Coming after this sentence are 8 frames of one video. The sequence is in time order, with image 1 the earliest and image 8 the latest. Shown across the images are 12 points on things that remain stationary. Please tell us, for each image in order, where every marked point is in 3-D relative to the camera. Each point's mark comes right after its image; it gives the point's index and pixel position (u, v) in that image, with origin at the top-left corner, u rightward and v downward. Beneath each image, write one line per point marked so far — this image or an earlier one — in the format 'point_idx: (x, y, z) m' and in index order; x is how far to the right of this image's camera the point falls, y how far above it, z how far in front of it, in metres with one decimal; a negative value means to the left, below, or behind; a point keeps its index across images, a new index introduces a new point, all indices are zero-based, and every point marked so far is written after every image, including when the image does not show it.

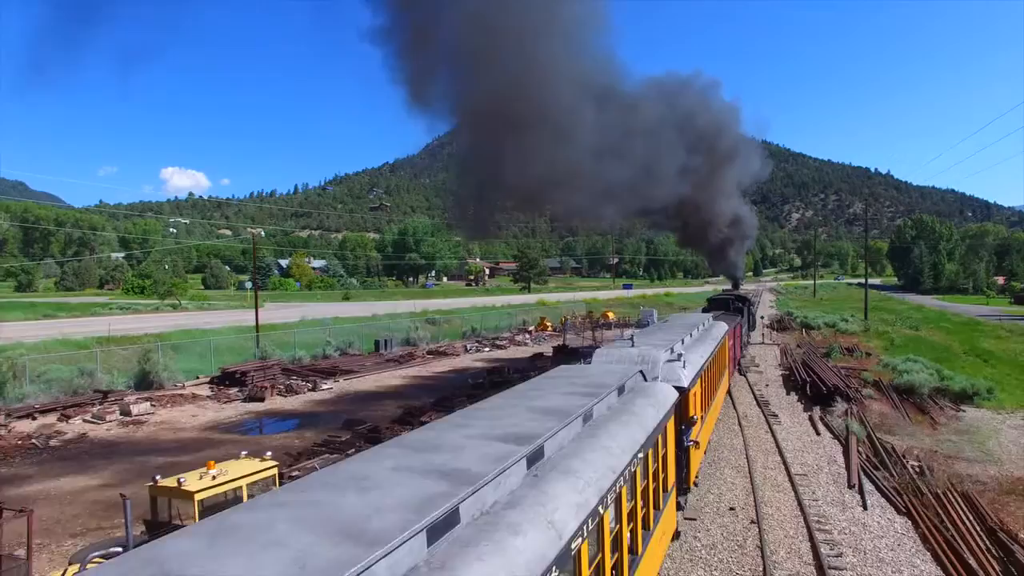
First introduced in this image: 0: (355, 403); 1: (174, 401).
0: (-4.1, -3.0, +16.2) m
1: (-9.0, -3.0, +16.7) m
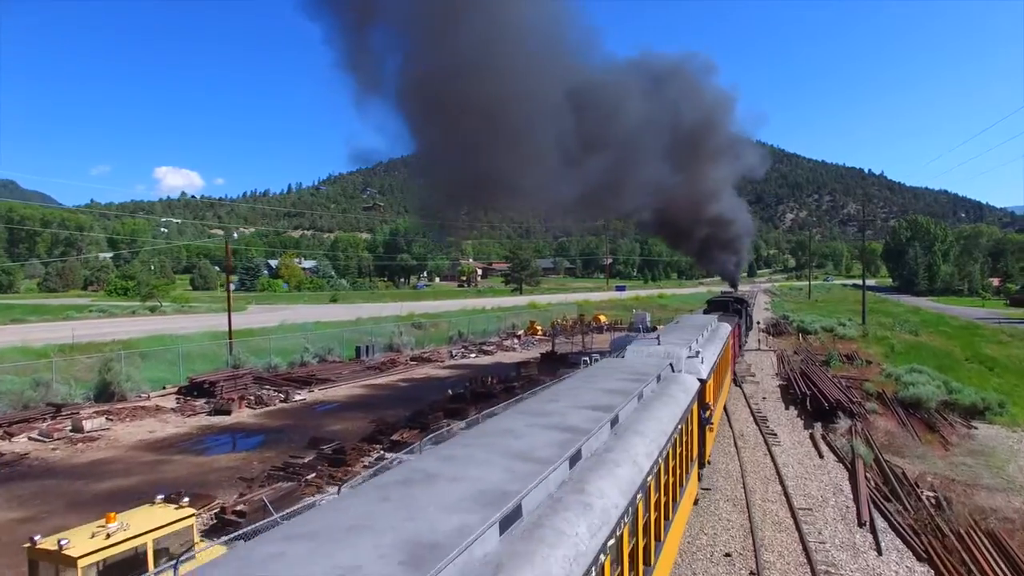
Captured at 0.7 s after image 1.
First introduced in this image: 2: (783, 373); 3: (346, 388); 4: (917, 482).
0: (-4.5, -3.1, +15.2) m
1: (-9.4, -3.2, +15.6) m
2: (+7.8, -2.5, +18.1) m
3: (-5.2, -3.1, +19.9) m
4: (+5.8, -2.8, +9.0) m
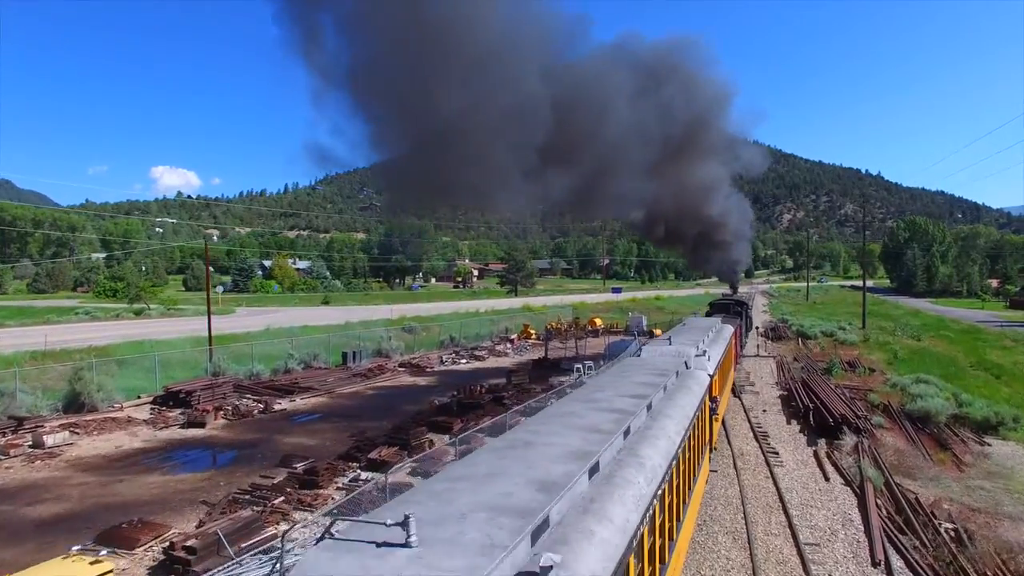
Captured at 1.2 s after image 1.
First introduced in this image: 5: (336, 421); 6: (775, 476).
0: (-4.8, -3.3, +14.5) m
1: (-9.7, -3.3, +14.8) m
2: (+7.5, -2.6, +17.4) m
3: (-5.5, -3.3, +19.1) m
4: (+5.6, -2.9, +8.3) m
5: (-4.3, -3.3, +15.5) m
6: (+4.0, -2.9, +9.6) m
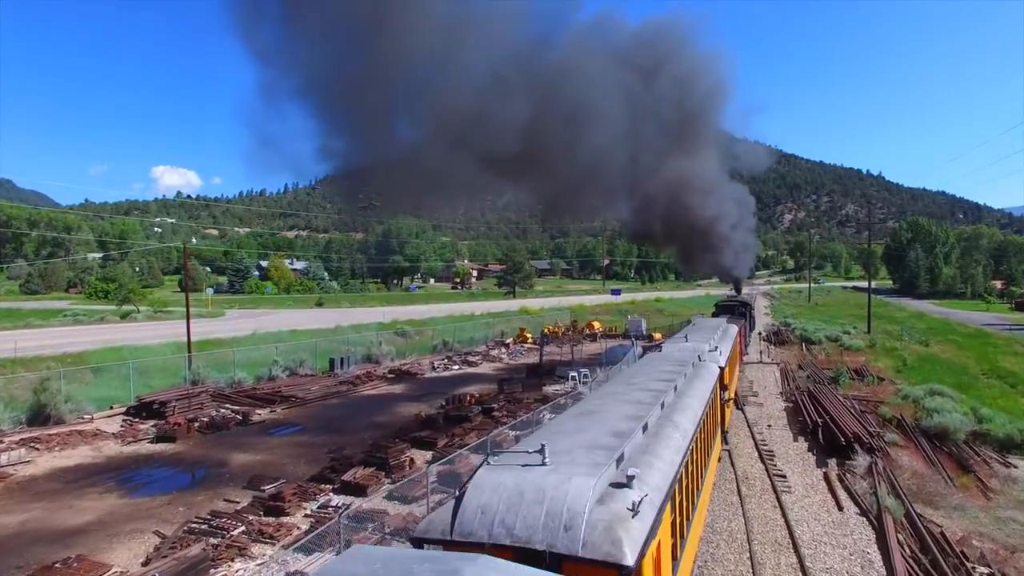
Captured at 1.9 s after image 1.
0: (-5.0, -3.4, +13.6) m
1: (-9.9, -3.4, +14.0) m
2: (+7.2, -2.8, +16.6) m
3: (-5.8, -3.4, +18.2) m
4: (+5.3, -3.1, +7.4) m
5: (-4.6, -3.4, +14.6) m
6: (+3.8, -3.0, +8.7) m
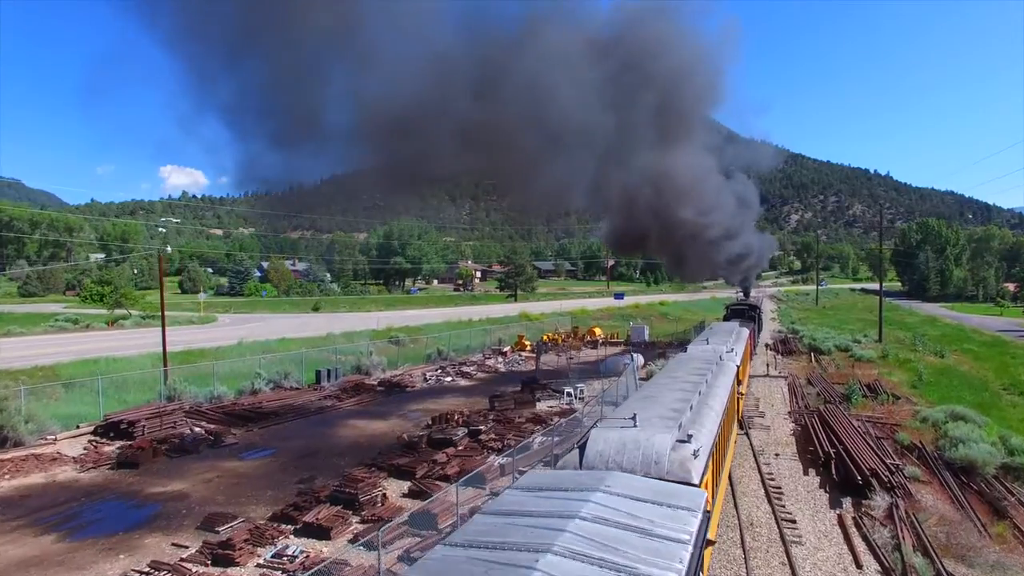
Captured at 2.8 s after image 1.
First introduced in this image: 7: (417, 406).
0: (-5.3, -3.7, +12.6) m
1: (-10.2, -3.7, +13.0) m
2: (+7.0, -3.1, +15.5) m
3: (-6.0, -3.7, +17.3) m
4: (+5.0, -3.4, +6.4) m
5: (-4.9, -3.7, +13.6) m
6: (+3.4, -3.3, +7.6) m
7: (-2.9, -3.6, +19.3) m
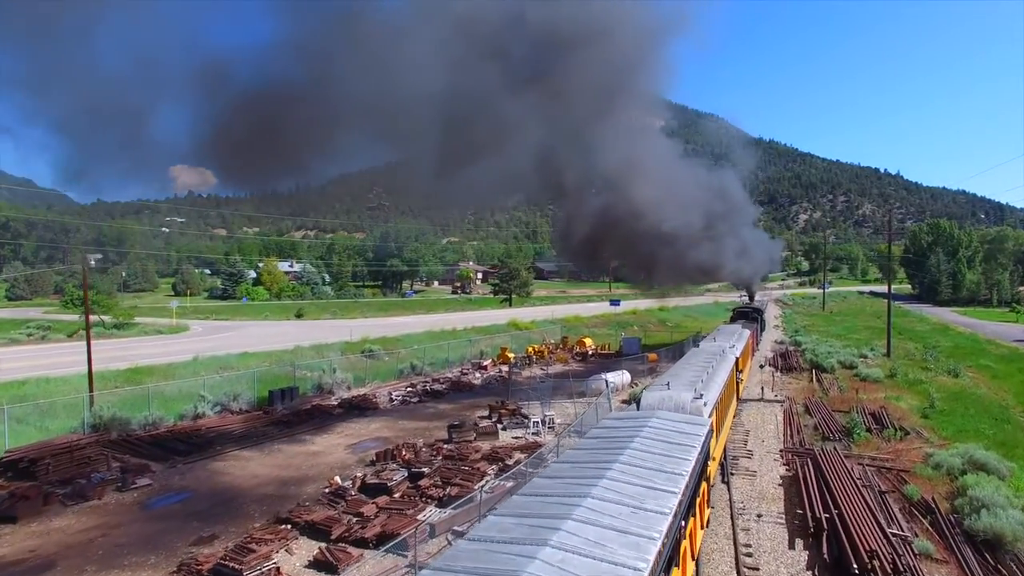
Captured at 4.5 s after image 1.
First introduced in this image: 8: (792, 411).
0: (-6.4, -4.1, +10.8) m
1: (-11.3, -4.2, +11.3) m
2: (+5.9, -3.6, +13.5) m
3: (-7.1, -4.2, +15.4) m
4: (+3.8, -3.9, +4.4) m
5: (-5.9, -4.2, +11.8) m
6: (+2.3, -3.8, +5.7) m
7: (-3.9, -4.1, +17.4) m
8: (+7.7, -3.4, +17.2) m
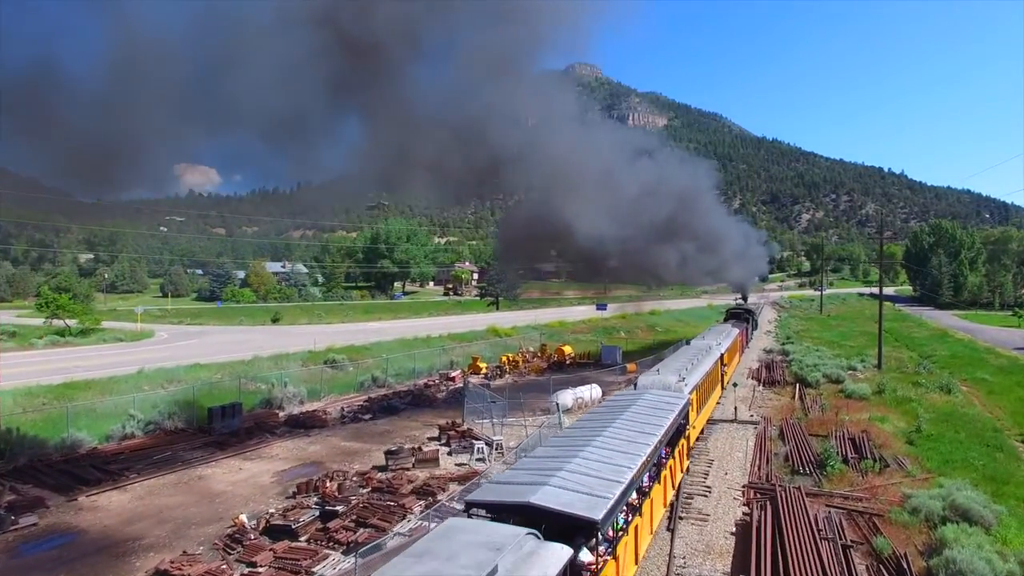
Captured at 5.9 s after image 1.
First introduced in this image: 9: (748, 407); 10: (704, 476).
0: (-7.8, -4.5, +9.4) m
1: (-12.7, -4.5, +9.9) m
2: (+4.5, -3.9, +12.0) m
3: (-8.4, -4.5, +14.0) m
4: (+2.4, -4.2, +2.9) m
5: (-7.3, -4.5, +10.4) m
6: (+0.9, -4.1, +4.2) m
7: (-5.3, -4.4, +16.0) m
8: (+6.4, -3.7, +15.7) m
9: (+7.3, -3.7, +19.5) m
10: (+4.0, -3.9, +13.0) m
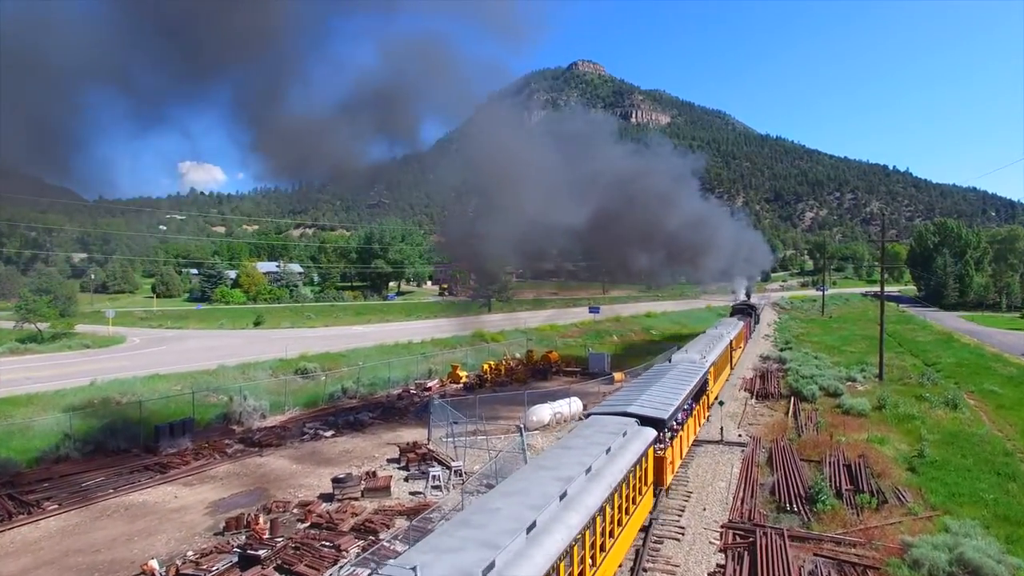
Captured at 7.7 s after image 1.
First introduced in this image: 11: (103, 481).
0: (-8.7, -4.7, +8.0) m
1: (-13.6, -4.7, +8.6) m
2: (+3.6, -4.1, +10.6) m
3: (-9.3, -4.7, +12.7) m
4: (+1.4, -4.5, +1.5) m
5: (-8.2, -4.7, +9.0) m
6: (-0.1, -4.4, +2.8) m
7: (-6.2, -4.6, +14.7) m
8: (+5.5, -4.0, +14.3) m
9: (+6.5, -3.9, +18.1) m
10: (+3.1, -4.1, +11.6) m
11: (-9.6, -4.6, +15.1) m
